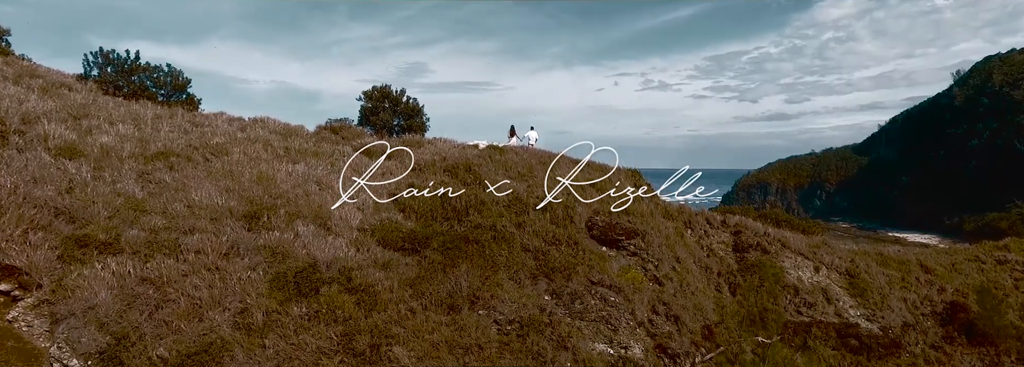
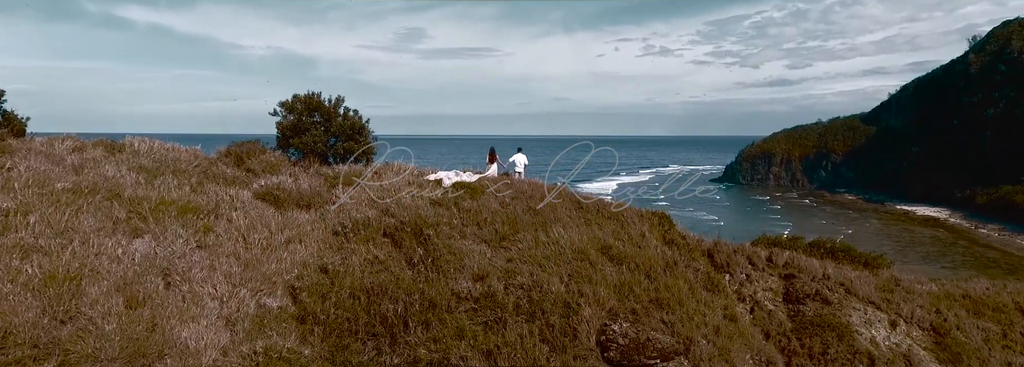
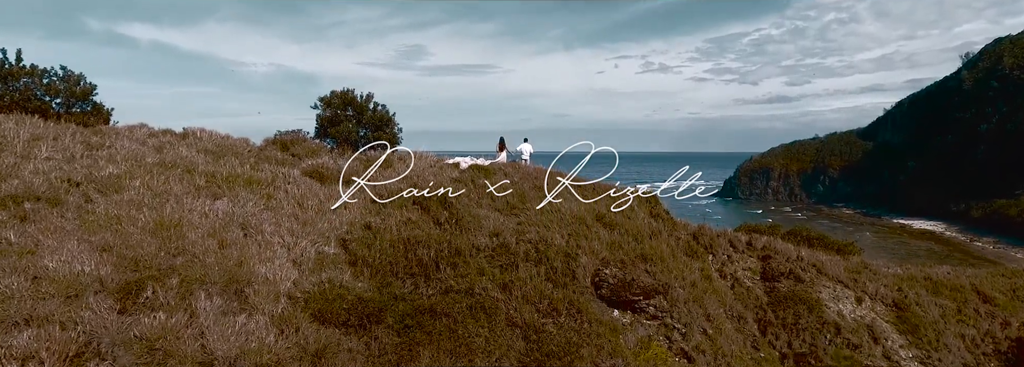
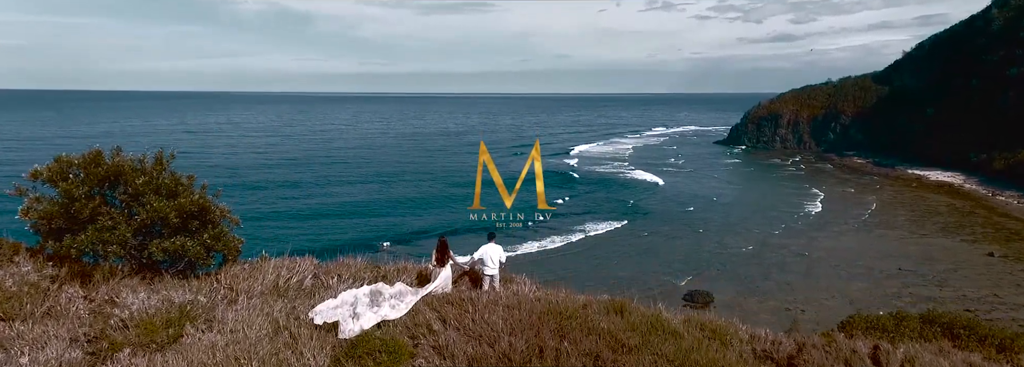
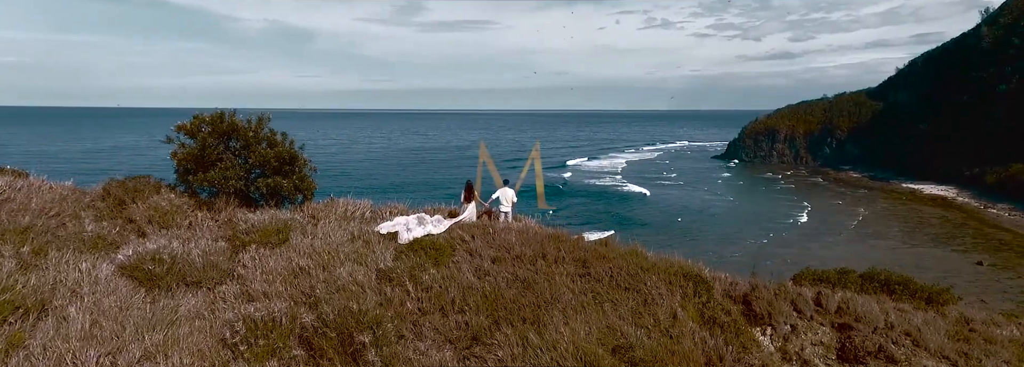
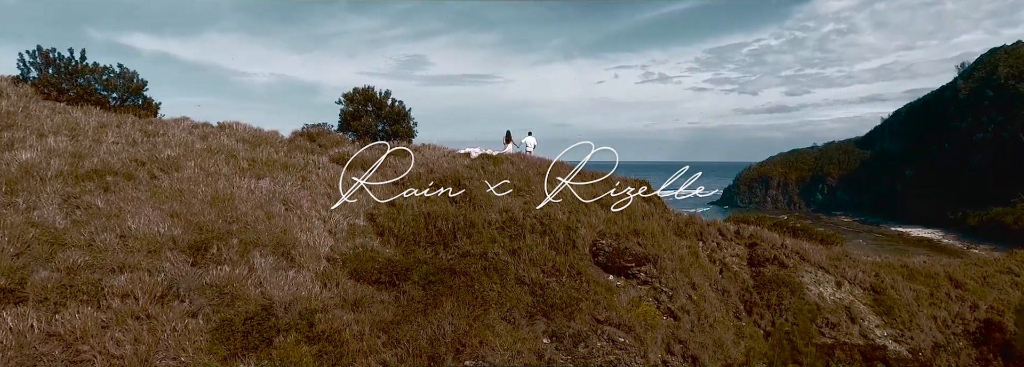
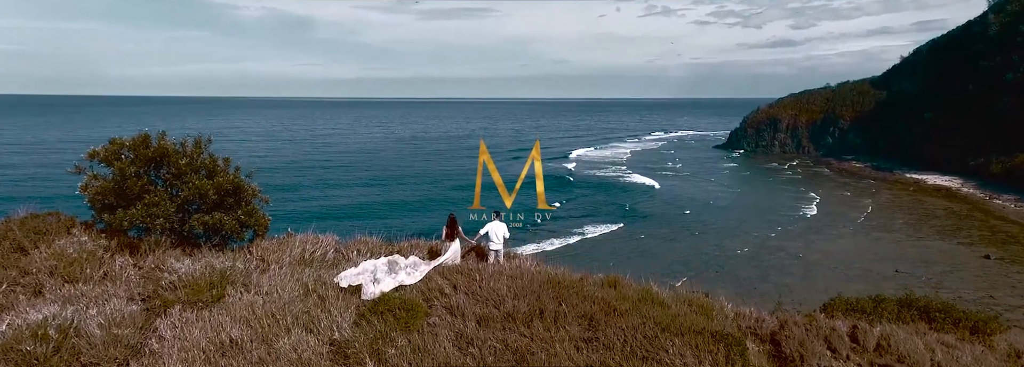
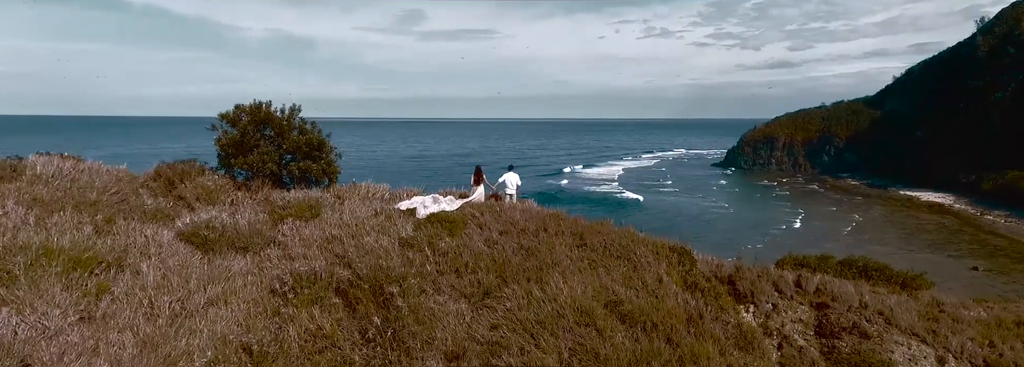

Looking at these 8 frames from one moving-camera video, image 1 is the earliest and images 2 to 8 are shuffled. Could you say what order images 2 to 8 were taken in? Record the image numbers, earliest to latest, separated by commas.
6, 3, 2, 8, 5, 7, 4
